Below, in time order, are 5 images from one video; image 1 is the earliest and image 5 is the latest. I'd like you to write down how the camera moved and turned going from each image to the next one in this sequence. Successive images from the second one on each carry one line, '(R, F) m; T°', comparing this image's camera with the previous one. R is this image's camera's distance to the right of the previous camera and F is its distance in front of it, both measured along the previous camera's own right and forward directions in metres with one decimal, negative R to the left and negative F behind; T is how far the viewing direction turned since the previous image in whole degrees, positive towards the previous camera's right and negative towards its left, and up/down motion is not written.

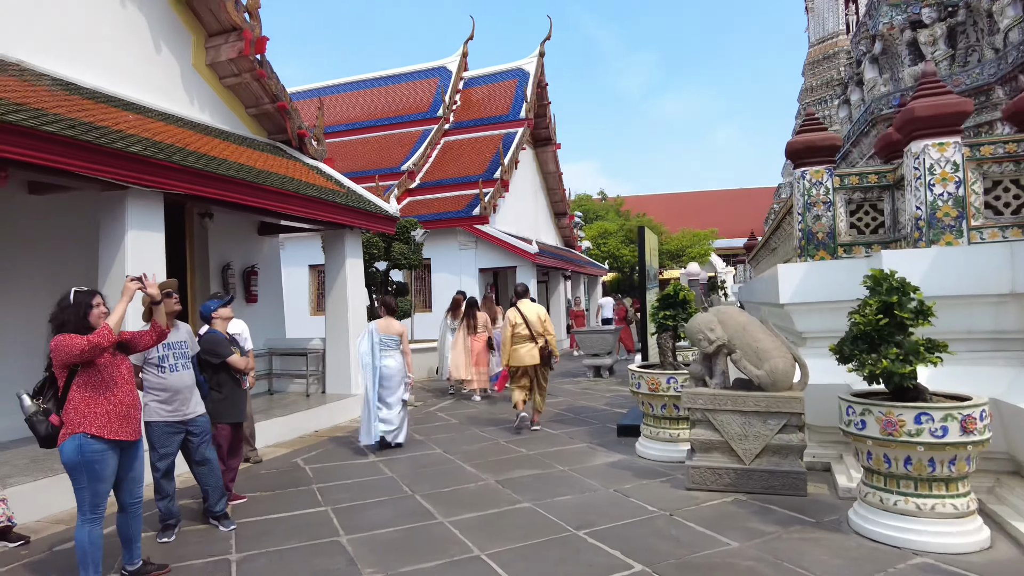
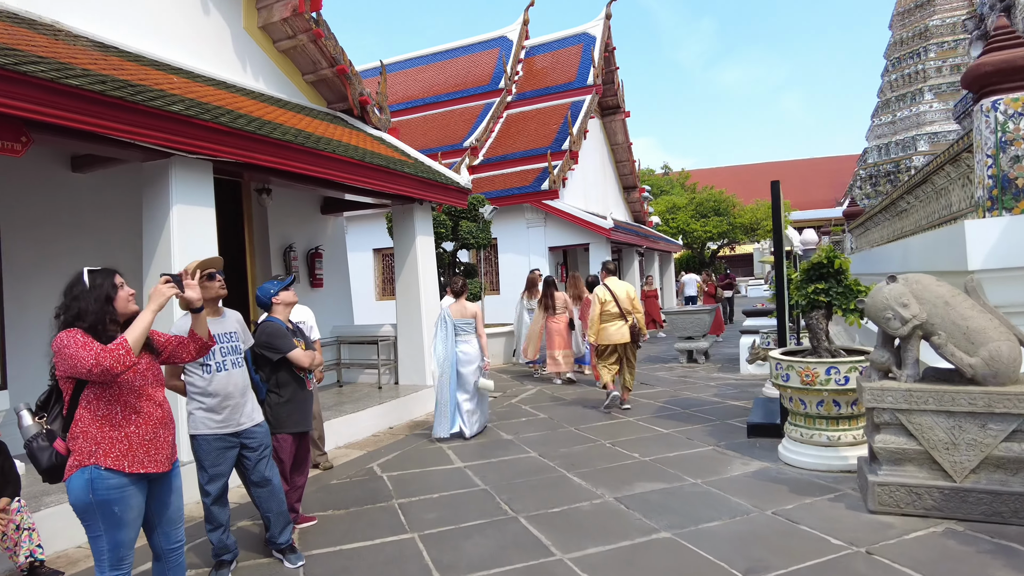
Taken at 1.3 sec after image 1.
(-0.3, +0.9) m; -5°
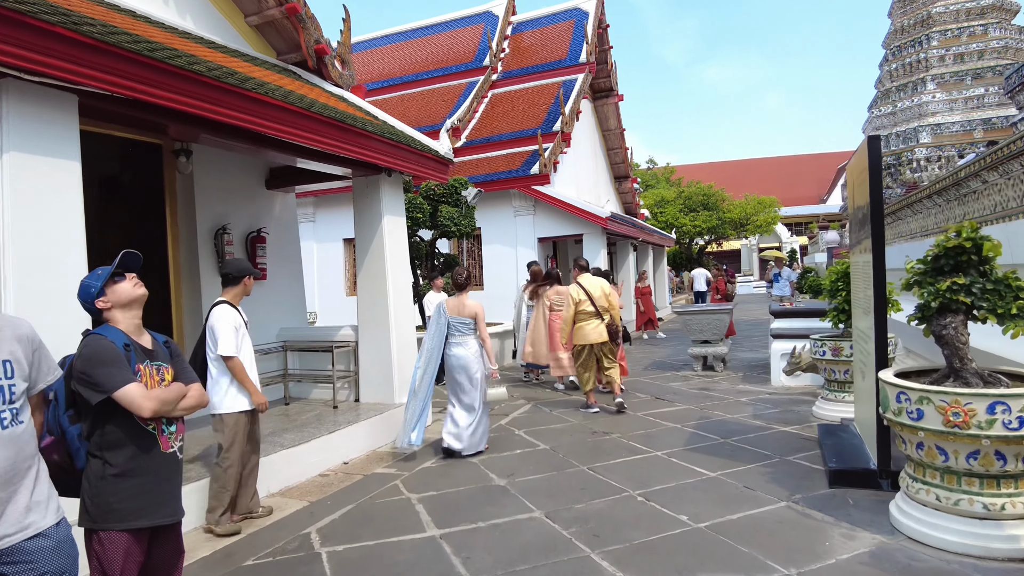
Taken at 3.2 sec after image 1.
(-0.1, +1.4) m; +2°
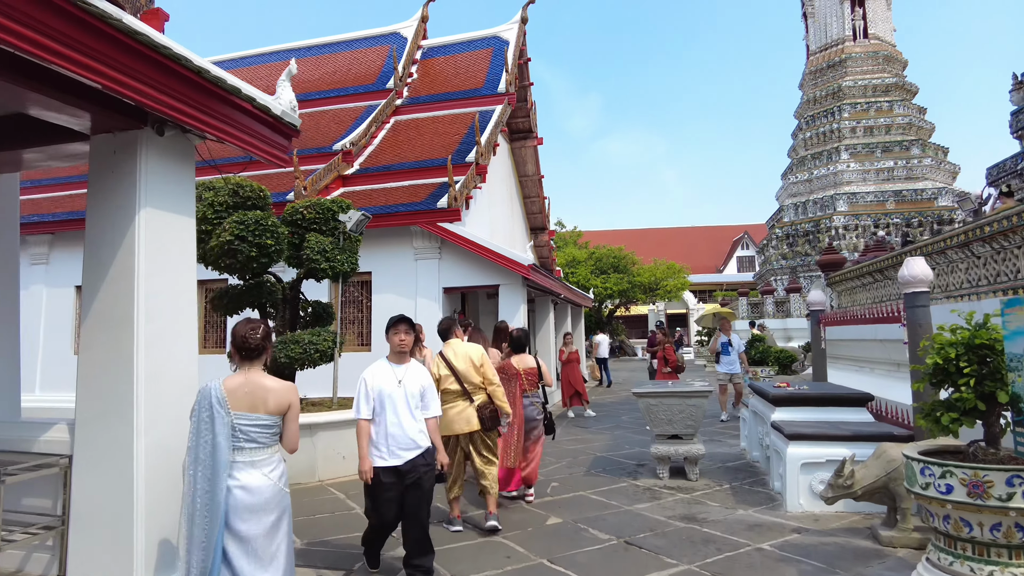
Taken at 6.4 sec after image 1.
(+0.1, +2.6) m; +8°
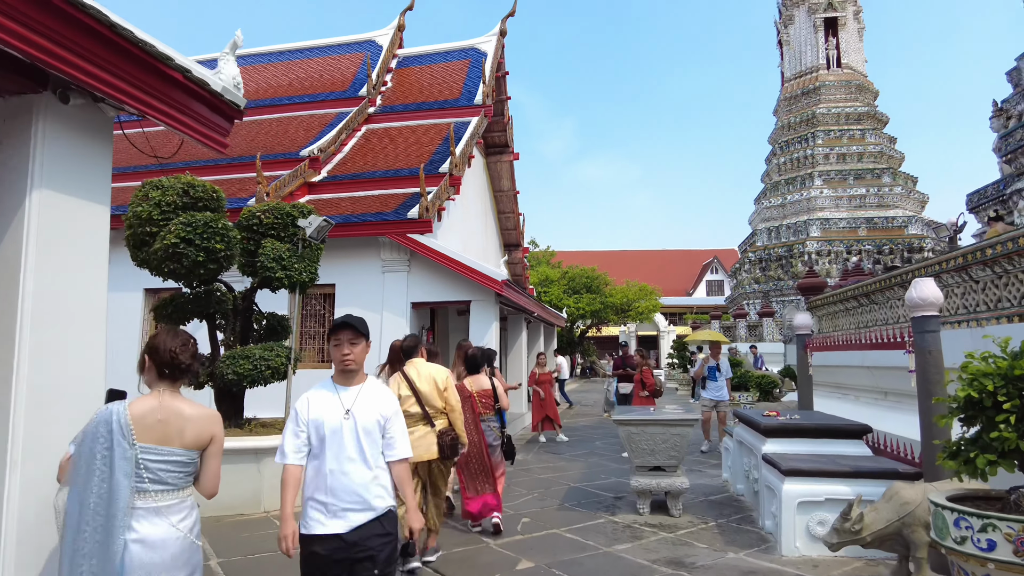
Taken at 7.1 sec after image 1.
(0.0, +0.5) m; +2°
